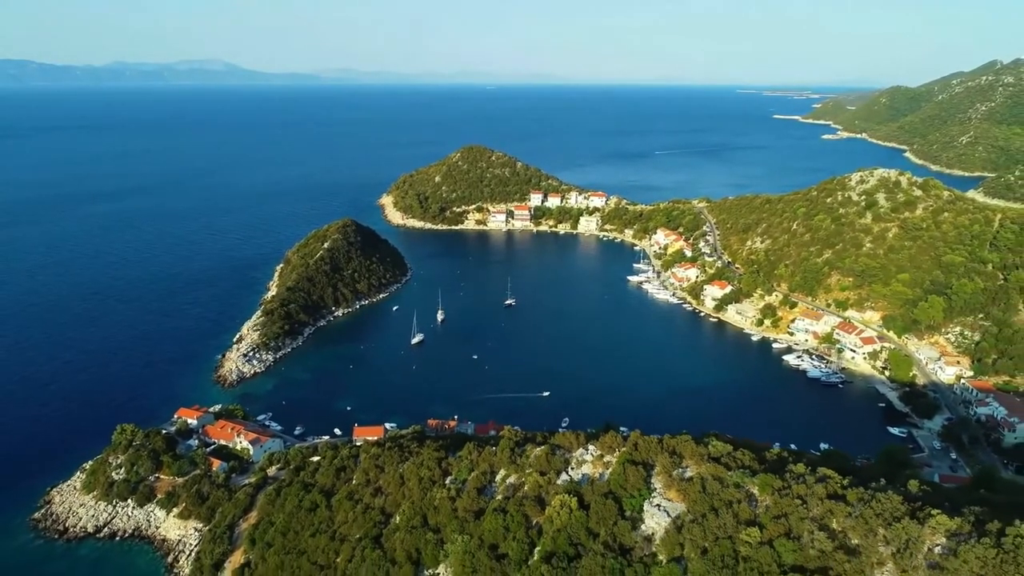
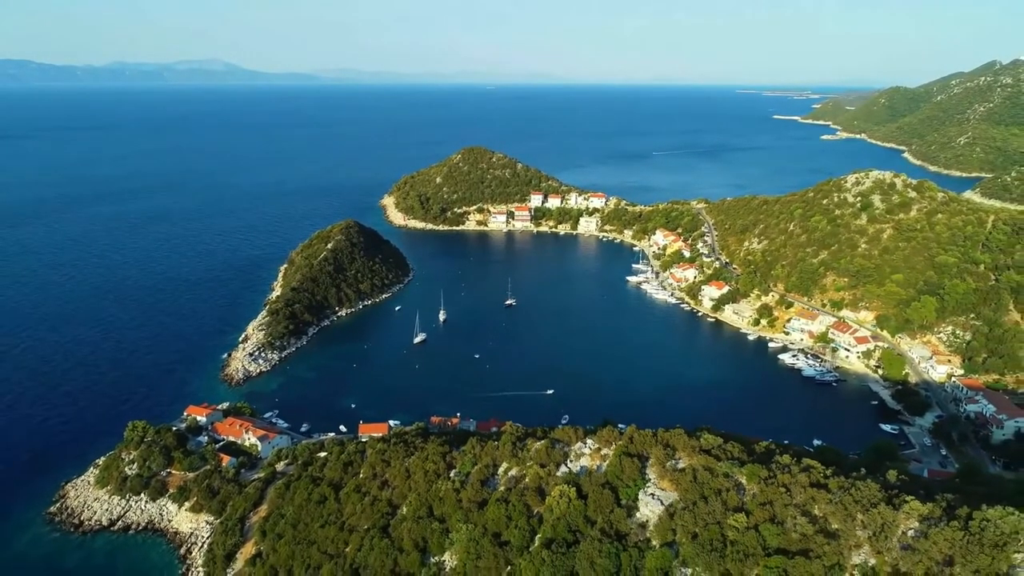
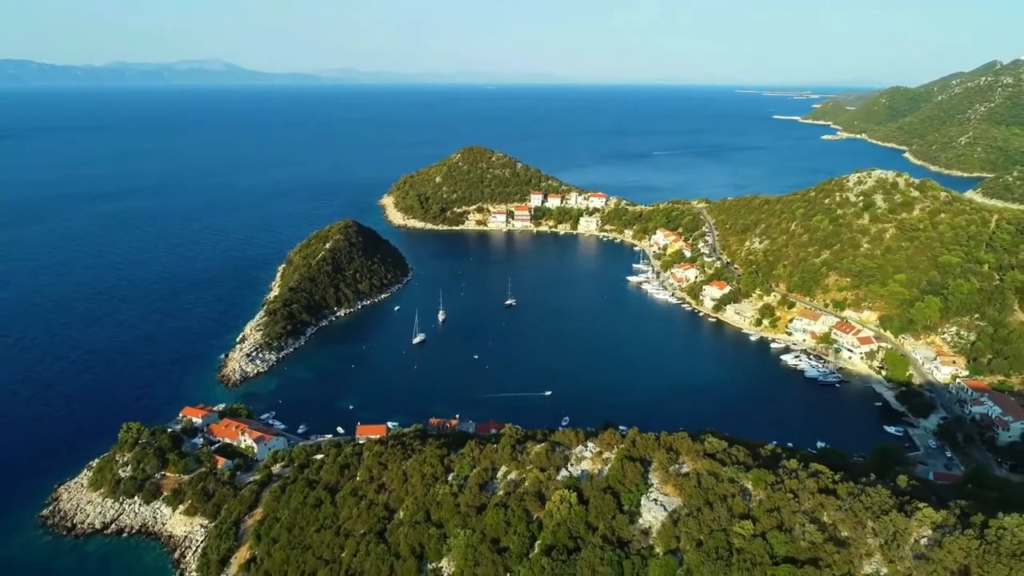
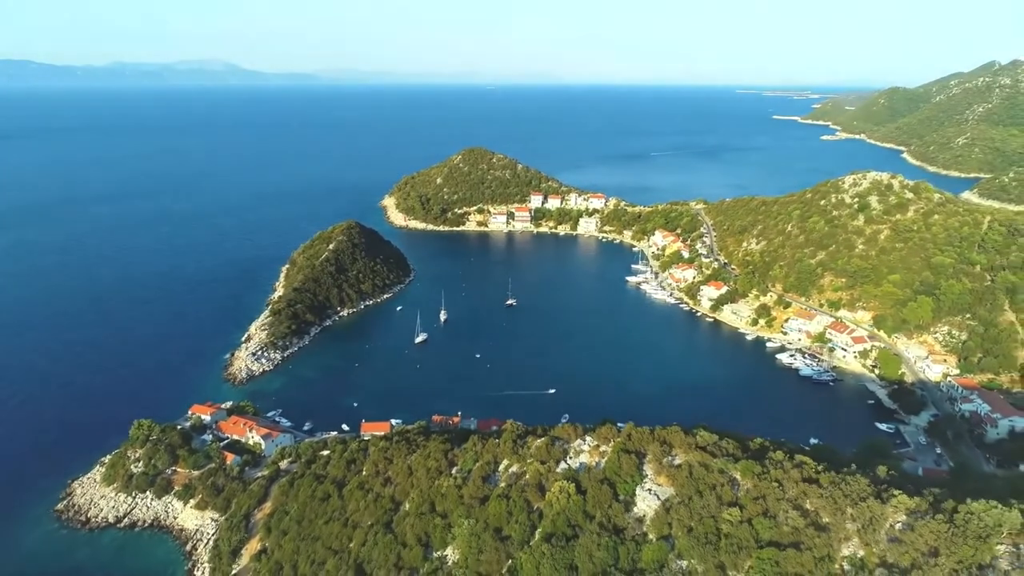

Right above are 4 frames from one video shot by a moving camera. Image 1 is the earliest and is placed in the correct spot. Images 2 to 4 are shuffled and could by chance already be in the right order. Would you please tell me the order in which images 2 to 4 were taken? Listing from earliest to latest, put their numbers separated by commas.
3, 2, 4
